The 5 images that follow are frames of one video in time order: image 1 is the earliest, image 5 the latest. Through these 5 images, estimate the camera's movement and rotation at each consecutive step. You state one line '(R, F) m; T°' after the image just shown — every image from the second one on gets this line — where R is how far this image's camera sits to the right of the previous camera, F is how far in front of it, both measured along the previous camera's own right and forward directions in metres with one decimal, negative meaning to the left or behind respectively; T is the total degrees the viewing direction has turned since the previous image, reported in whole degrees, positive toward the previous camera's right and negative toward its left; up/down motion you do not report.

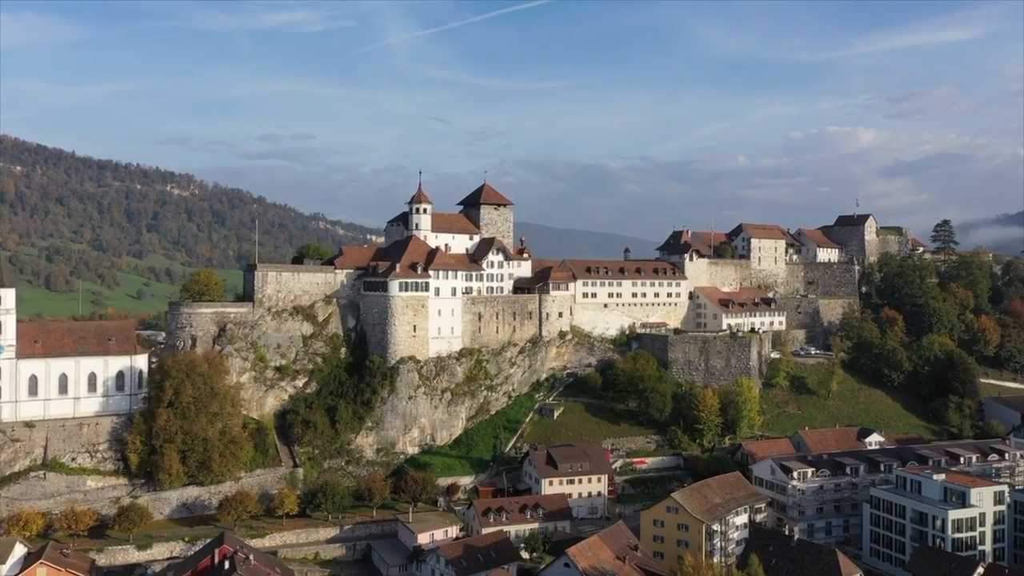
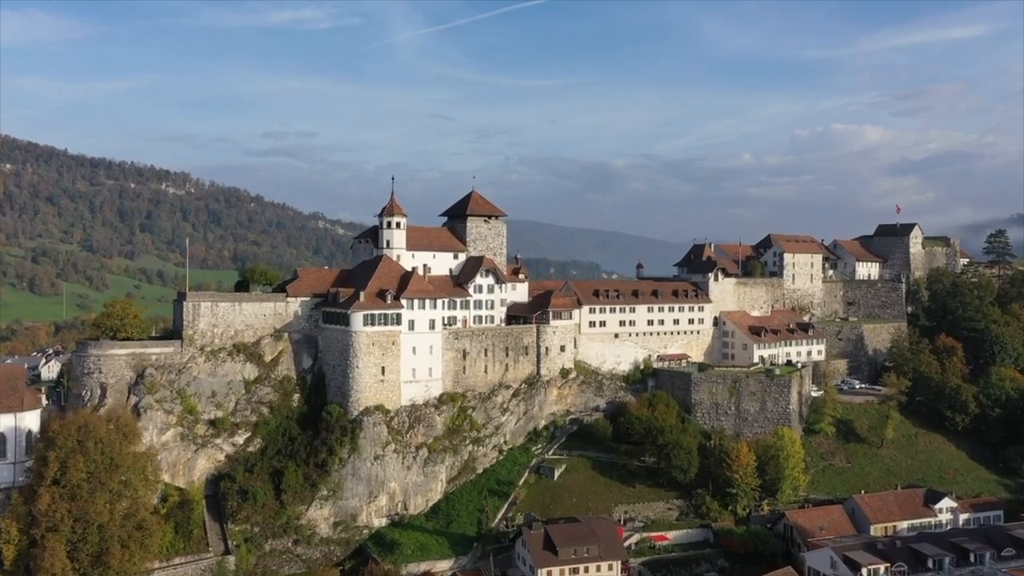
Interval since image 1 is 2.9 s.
(+0.8, +11.9) m; 0°
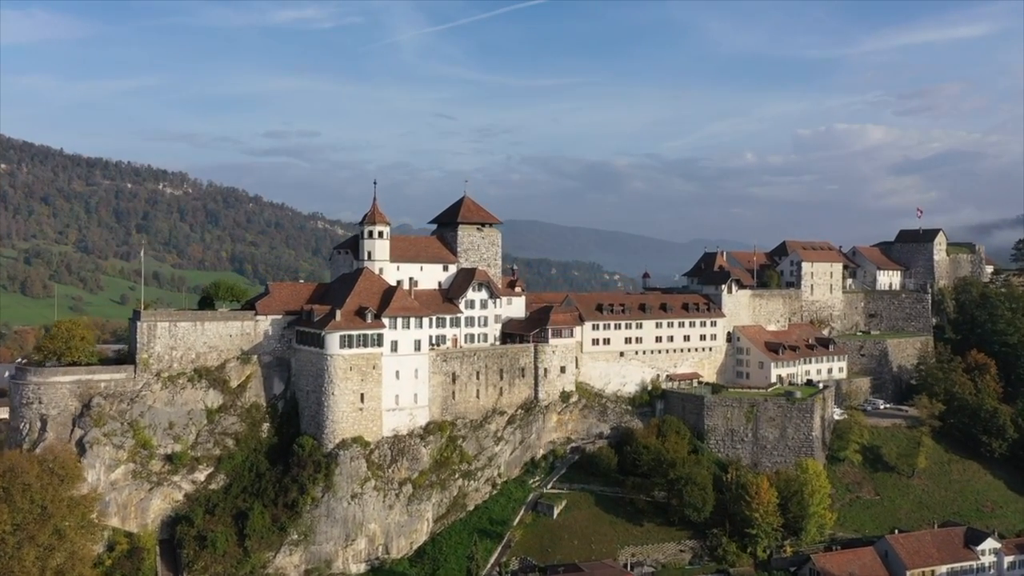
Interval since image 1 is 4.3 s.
(+0.4, +5.4) m; 0°
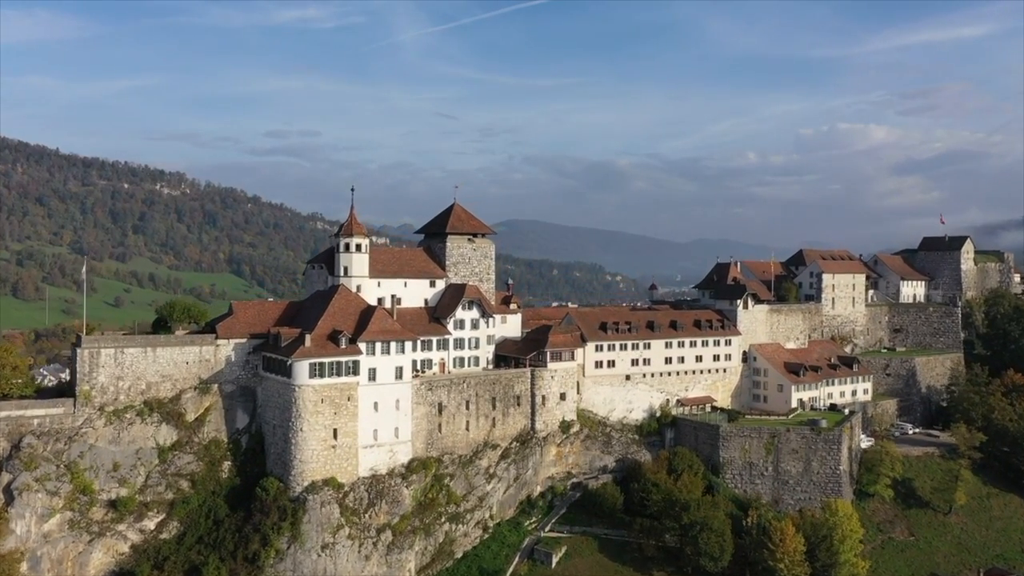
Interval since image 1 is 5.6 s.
(+0.4, +5.5) m; 0°
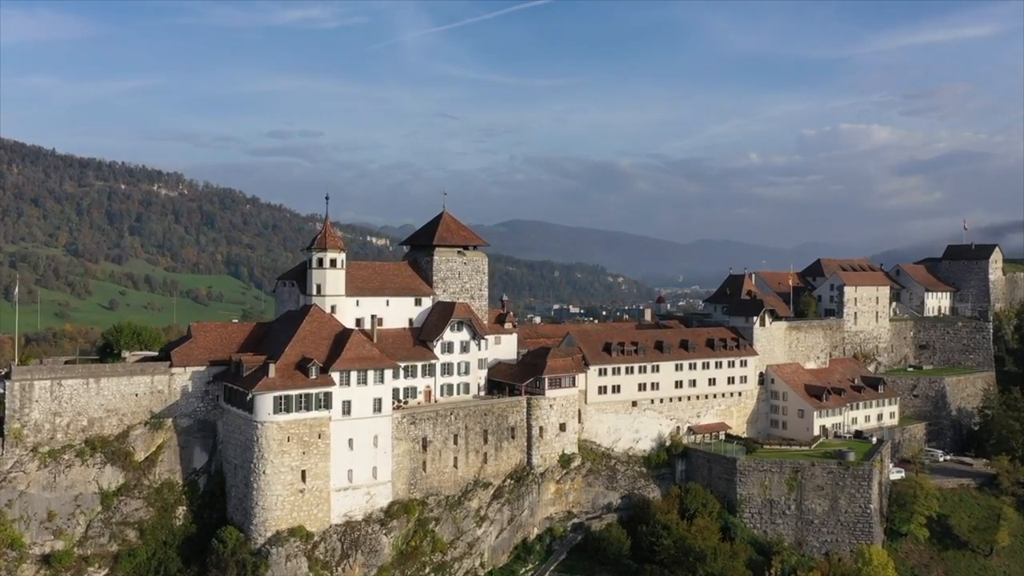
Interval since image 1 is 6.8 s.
(+0.4, +4.9) m; 0°
